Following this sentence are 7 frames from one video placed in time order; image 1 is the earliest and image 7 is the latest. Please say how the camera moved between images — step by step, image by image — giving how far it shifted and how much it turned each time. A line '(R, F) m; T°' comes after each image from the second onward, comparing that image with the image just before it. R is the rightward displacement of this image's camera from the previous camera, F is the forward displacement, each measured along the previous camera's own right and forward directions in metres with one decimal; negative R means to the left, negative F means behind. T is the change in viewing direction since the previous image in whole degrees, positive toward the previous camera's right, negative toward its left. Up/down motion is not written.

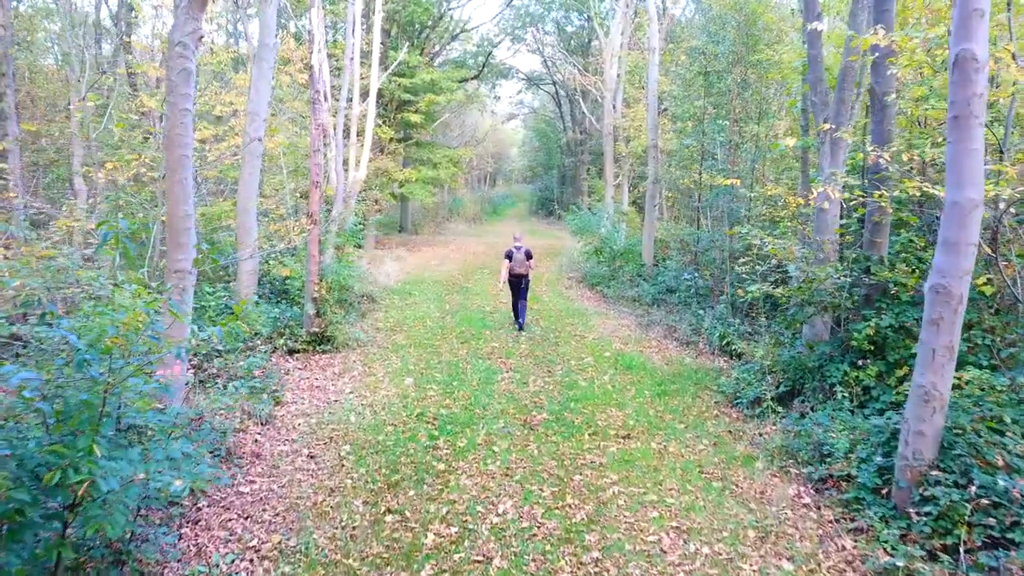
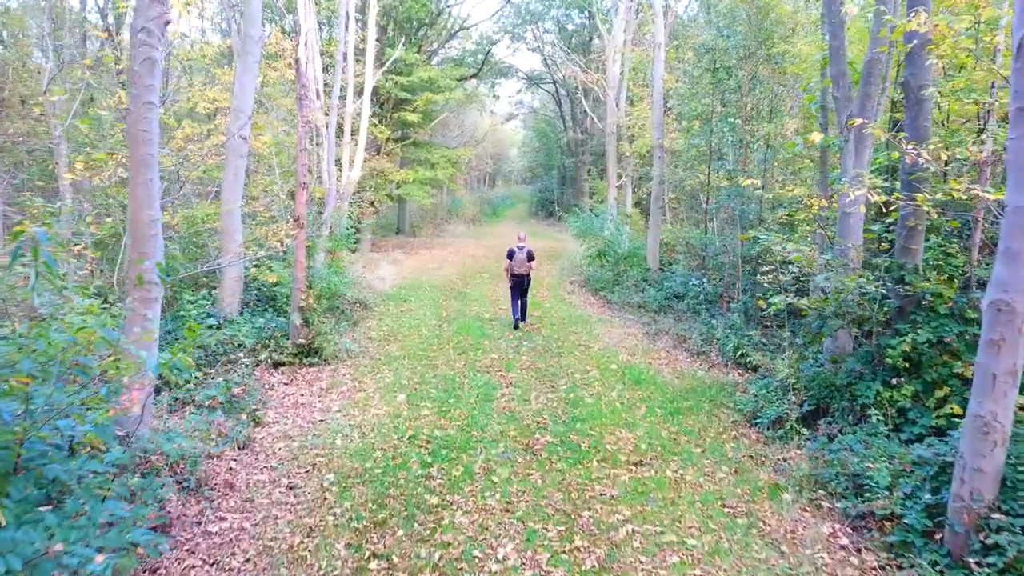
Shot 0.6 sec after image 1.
(0.0, +0.6) m; 0°
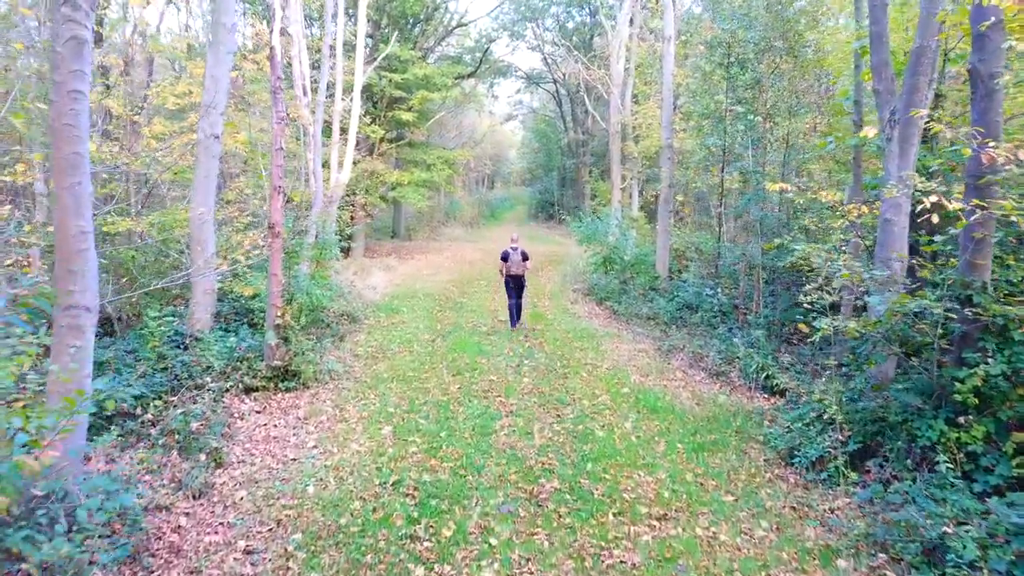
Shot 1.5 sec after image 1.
(0.0, +1.0) m; 0°
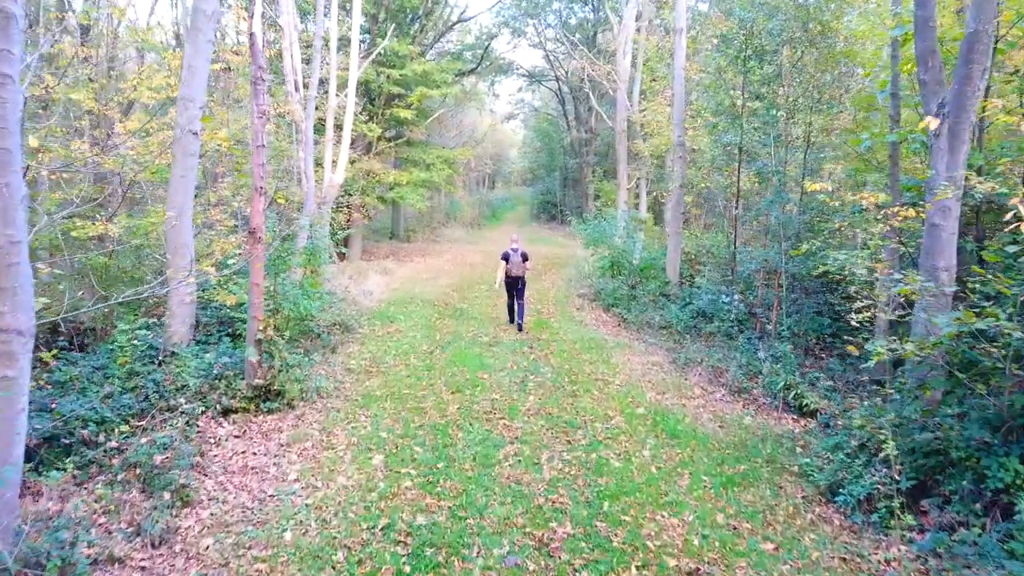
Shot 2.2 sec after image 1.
(0.0, +0.8) m; 0°
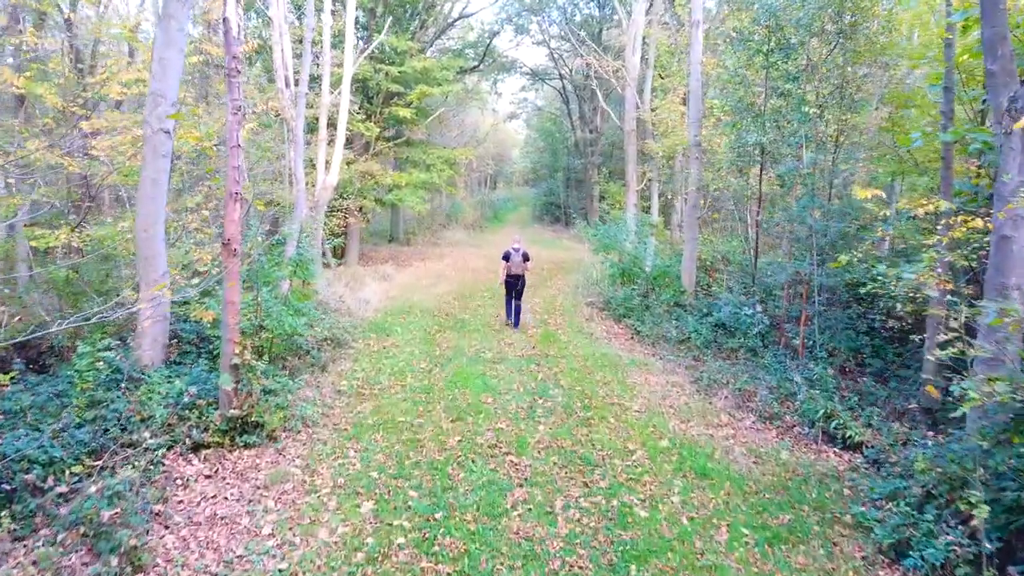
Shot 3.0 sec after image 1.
(-0.1, +0.9) m; 0°
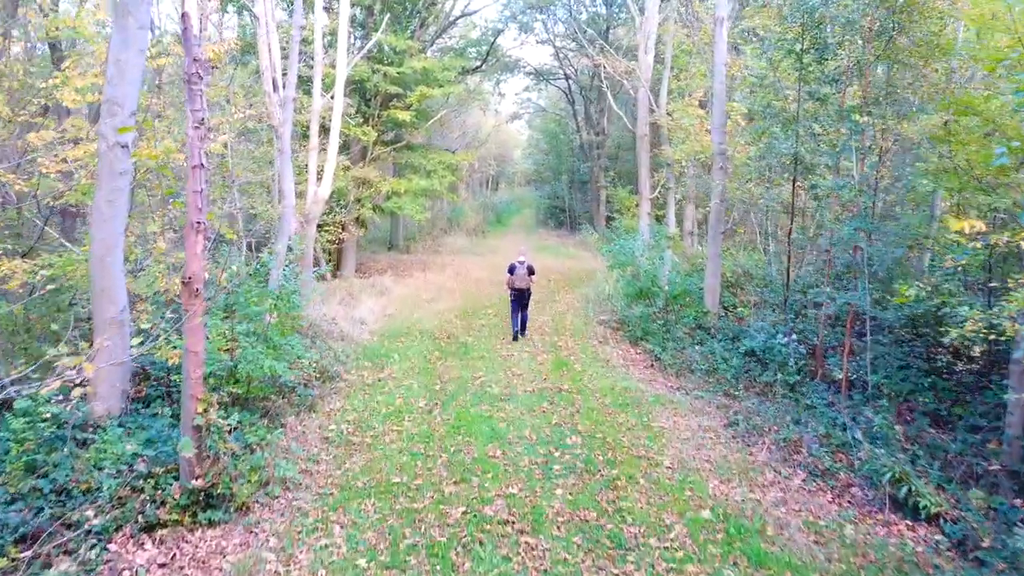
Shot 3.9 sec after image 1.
(-0.1, +1.1) m; 0°
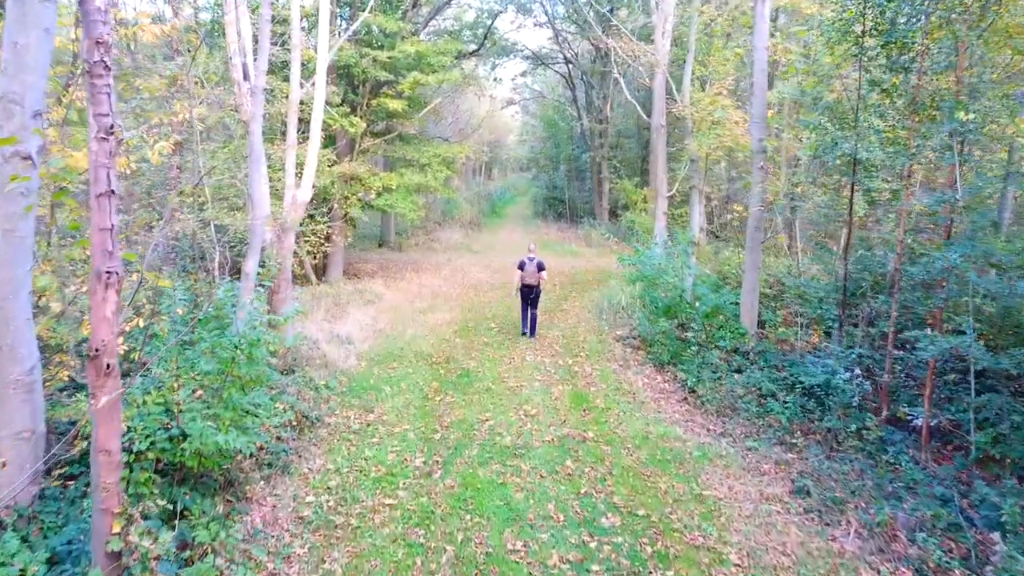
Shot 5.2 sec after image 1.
(-0.2, +1.6) m; +1°
